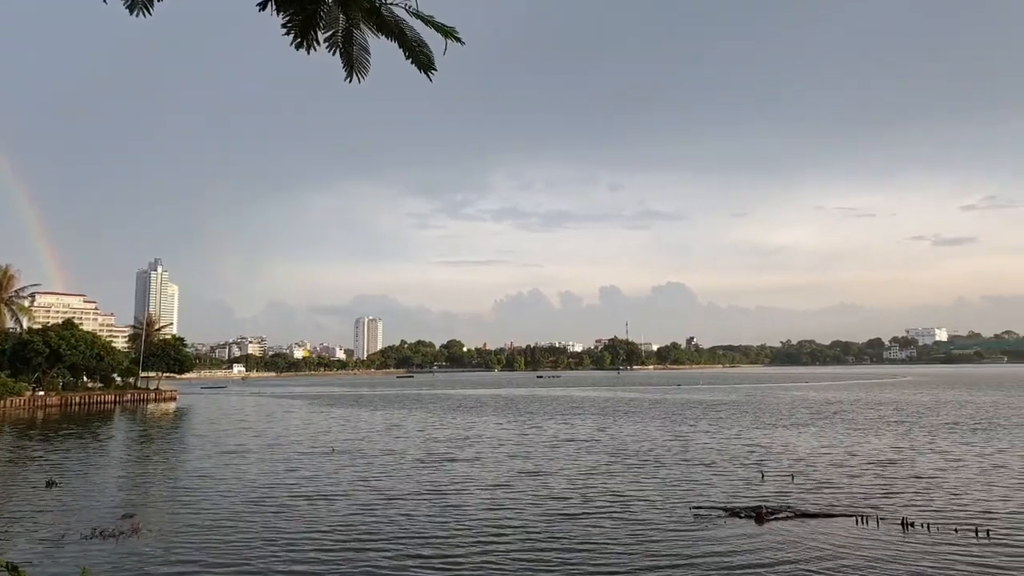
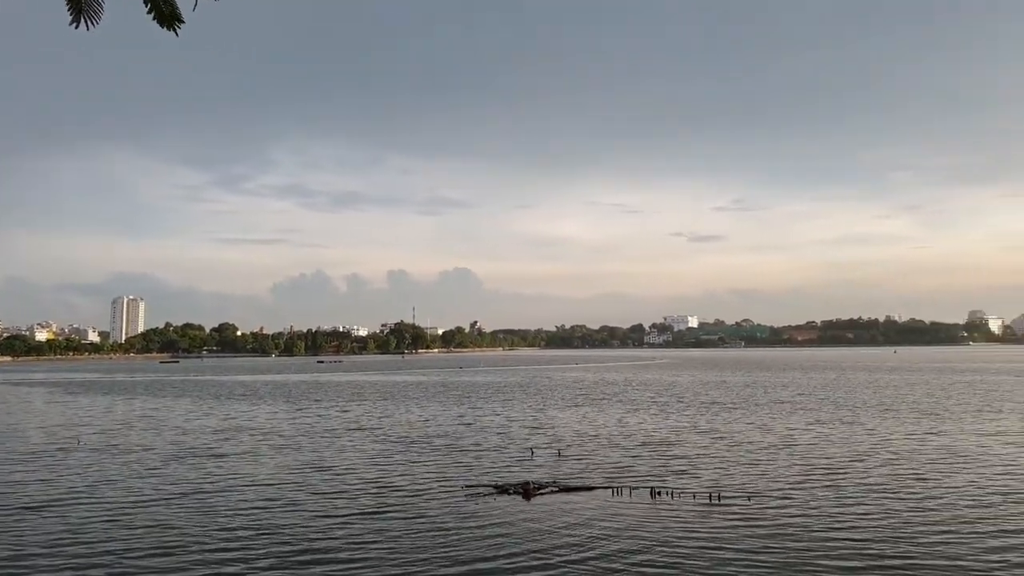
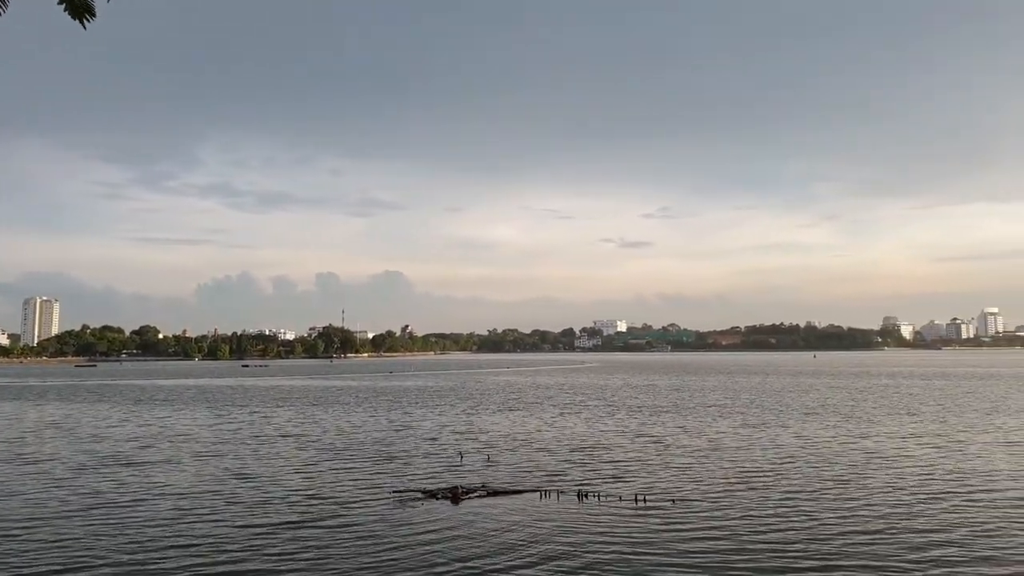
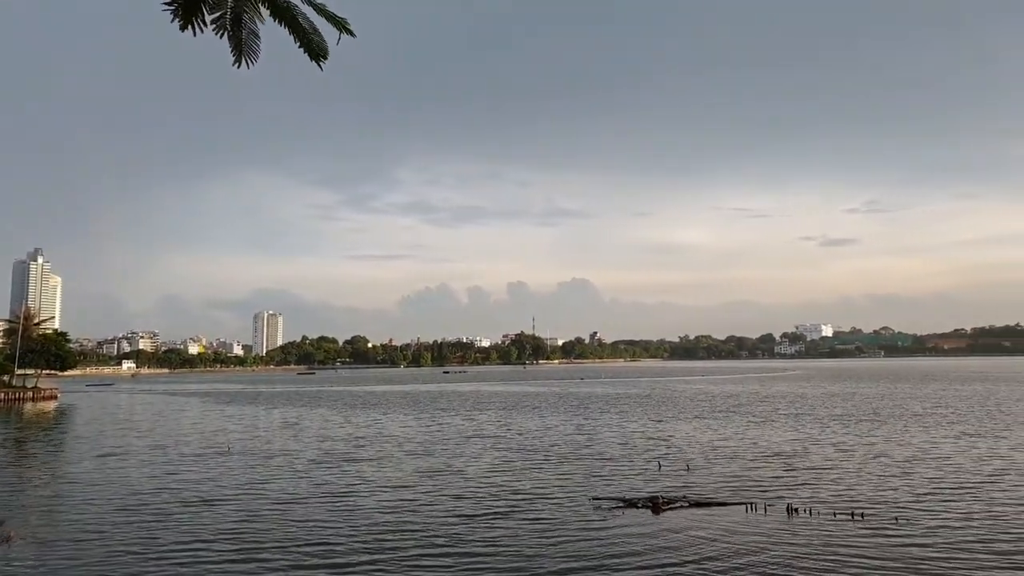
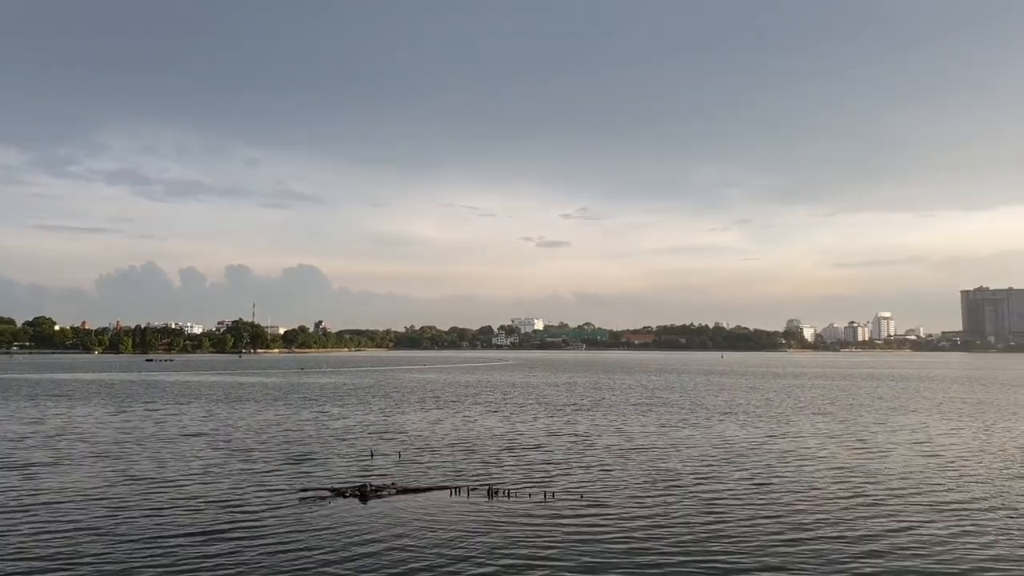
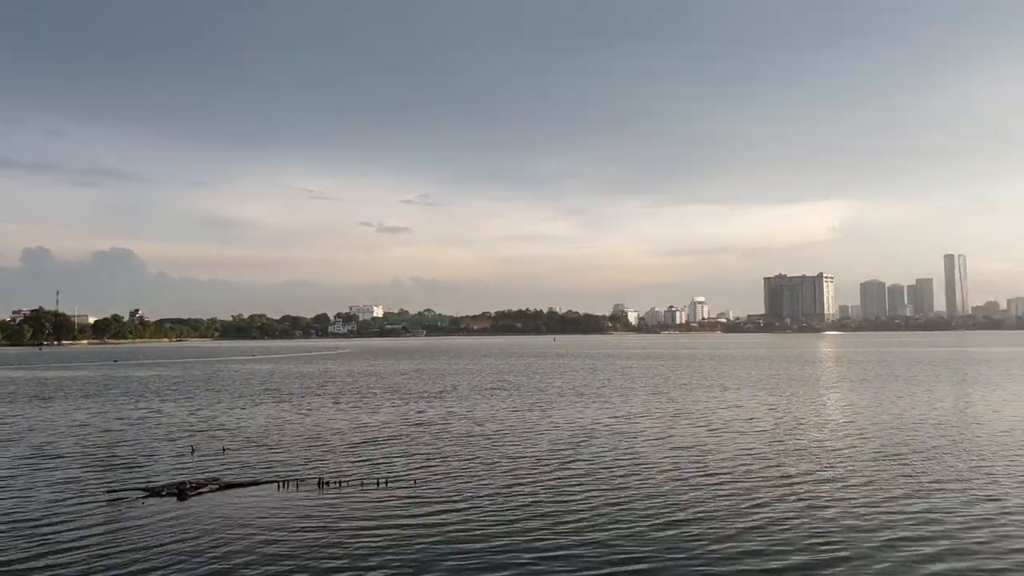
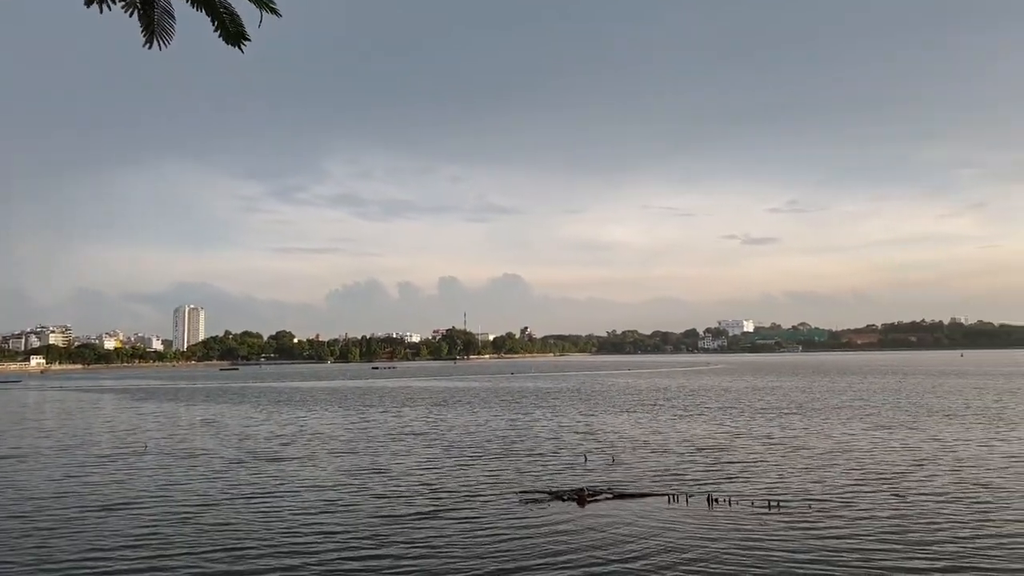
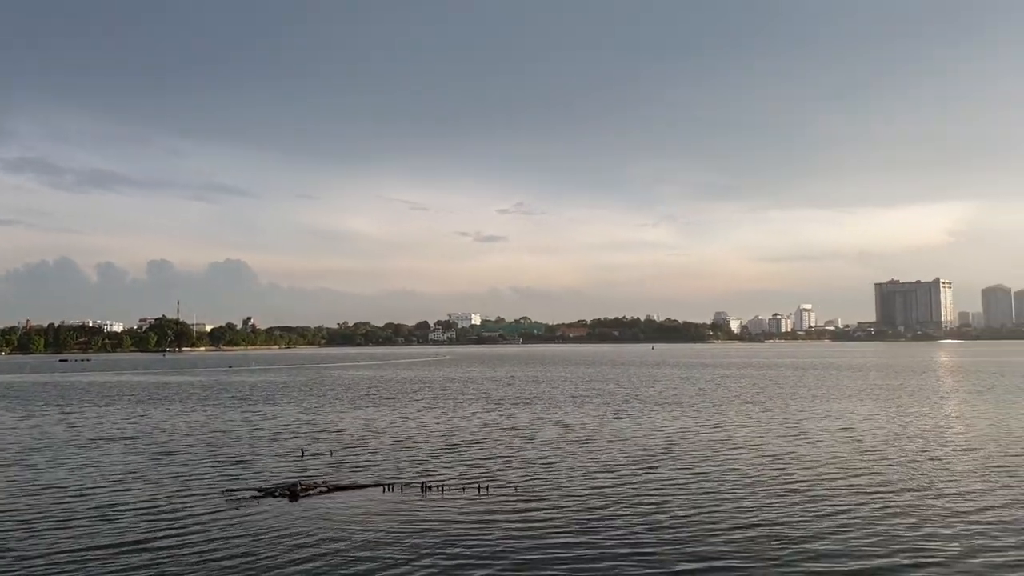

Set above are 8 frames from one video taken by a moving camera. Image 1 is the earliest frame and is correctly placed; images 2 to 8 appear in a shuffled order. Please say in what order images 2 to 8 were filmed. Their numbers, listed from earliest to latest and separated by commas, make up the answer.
4, 7, 2, 3, 5, 8, 6
